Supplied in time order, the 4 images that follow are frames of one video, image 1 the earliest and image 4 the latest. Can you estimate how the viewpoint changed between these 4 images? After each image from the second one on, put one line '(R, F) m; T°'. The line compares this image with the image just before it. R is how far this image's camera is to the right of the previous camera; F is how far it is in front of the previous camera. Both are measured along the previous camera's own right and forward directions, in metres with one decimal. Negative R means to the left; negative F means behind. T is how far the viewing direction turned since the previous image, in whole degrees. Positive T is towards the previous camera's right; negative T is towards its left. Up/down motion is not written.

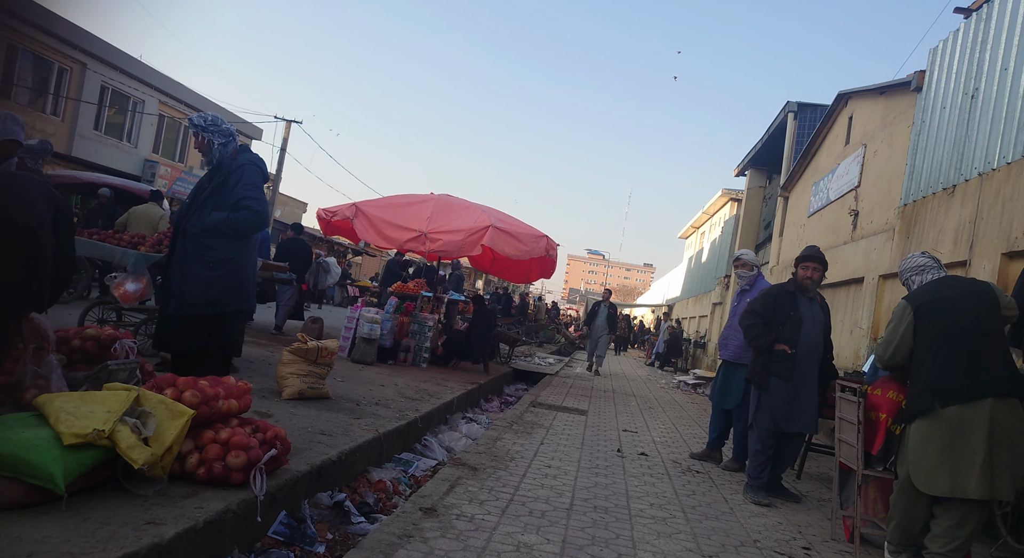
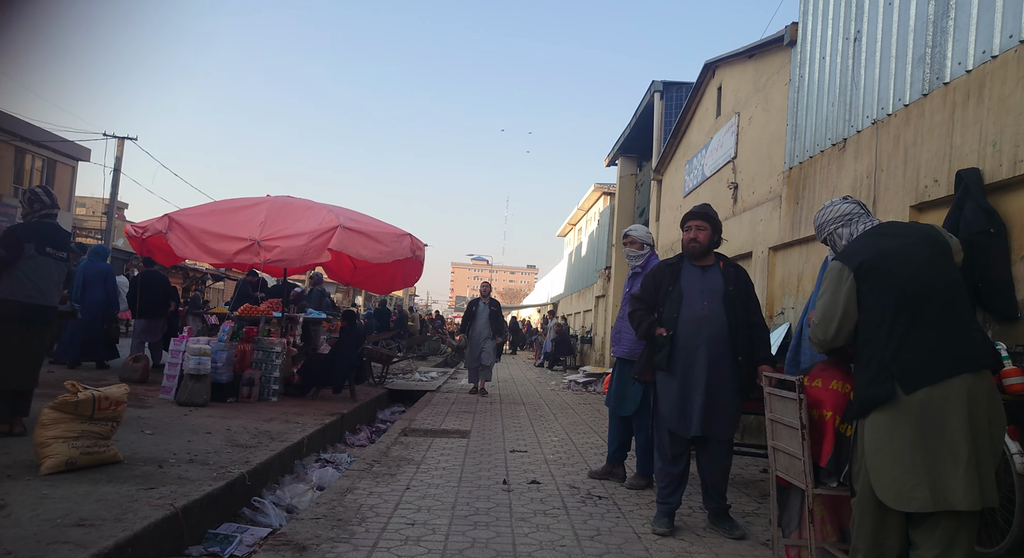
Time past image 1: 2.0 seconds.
(+0.3, +1.1) m; +9°
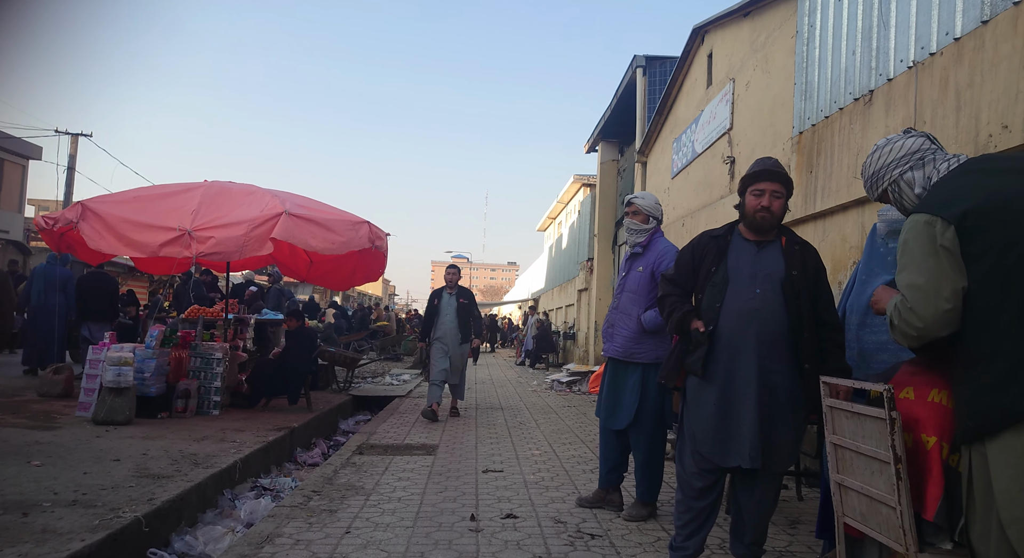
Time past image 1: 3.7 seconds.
(+0.1, +1.0) m; +1°
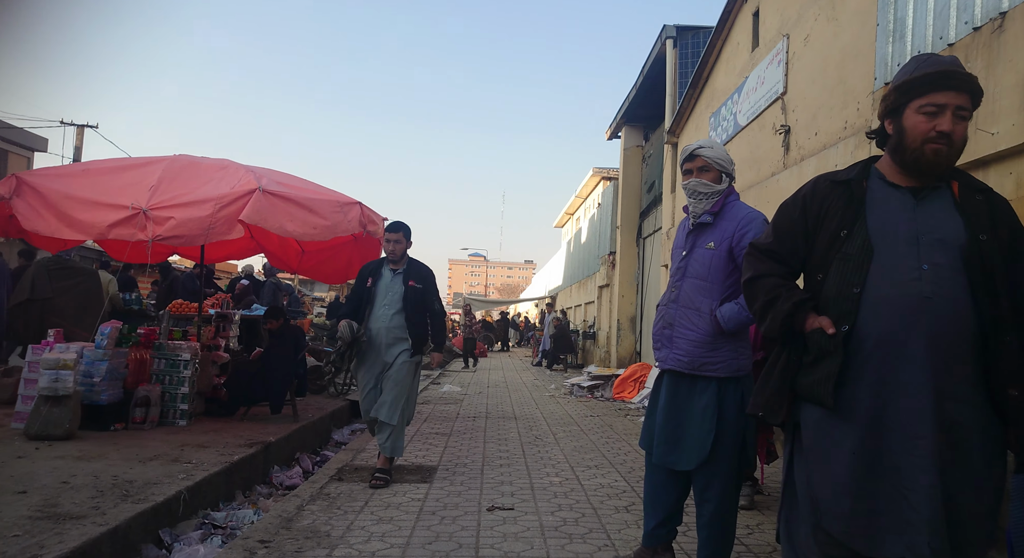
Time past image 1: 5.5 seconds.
(0.0, +1.1) m; -1°
